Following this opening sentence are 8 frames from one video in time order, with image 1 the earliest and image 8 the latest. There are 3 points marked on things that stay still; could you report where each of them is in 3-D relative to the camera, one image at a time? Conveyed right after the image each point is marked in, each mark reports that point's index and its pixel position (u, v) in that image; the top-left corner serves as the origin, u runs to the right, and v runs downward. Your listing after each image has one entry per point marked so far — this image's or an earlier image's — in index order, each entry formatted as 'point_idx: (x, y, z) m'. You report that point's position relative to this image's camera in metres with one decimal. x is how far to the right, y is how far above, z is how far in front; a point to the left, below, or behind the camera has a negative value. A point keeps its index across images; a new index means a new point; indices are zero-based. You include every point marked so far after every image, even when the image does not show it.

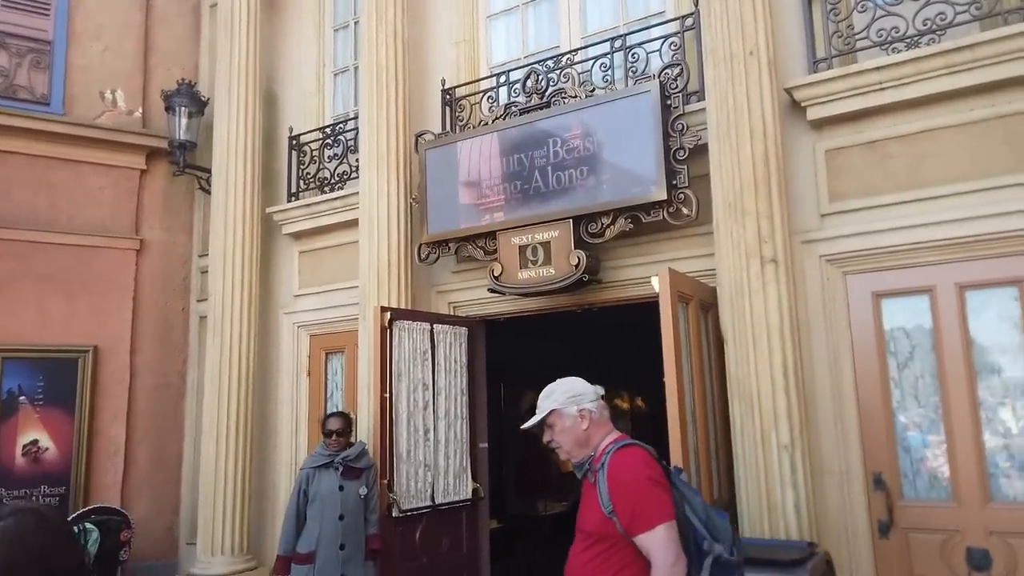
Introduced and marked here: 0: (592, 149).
0: (+0.5, +0.9, +5.0) m
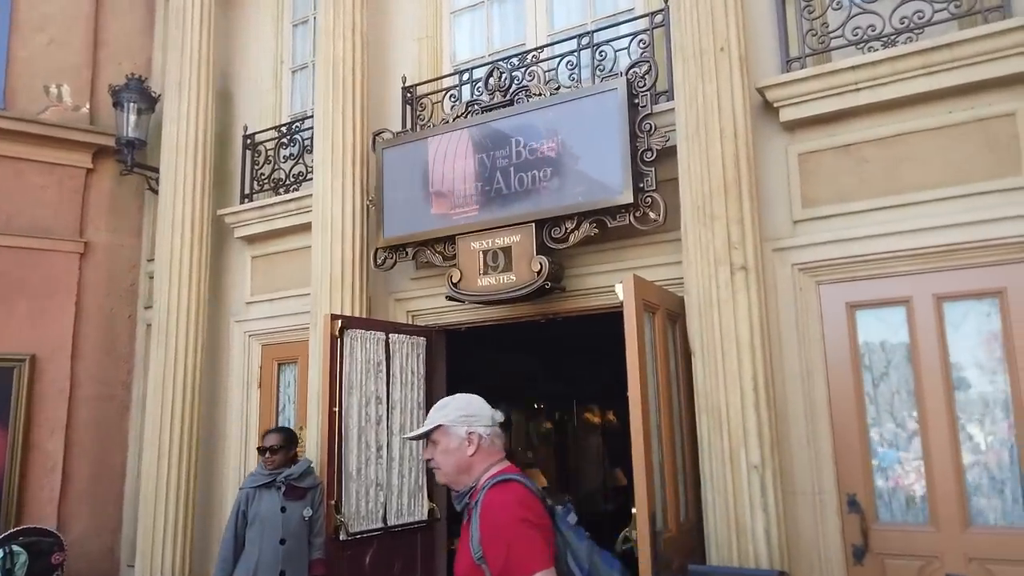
0: (+0.3, +0.8, +4.7) m
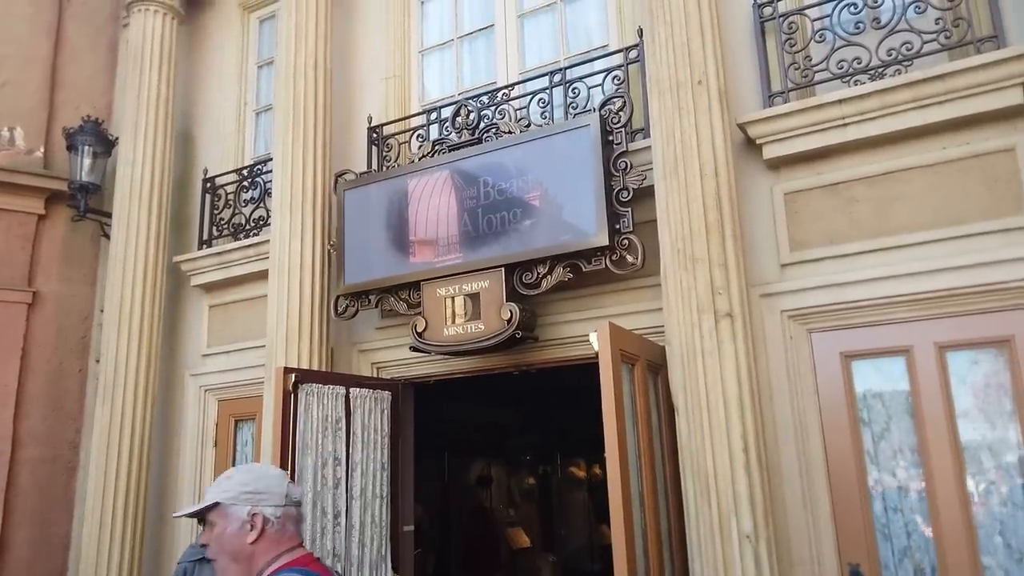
0: (+0.1, +0.6, +4.4) m
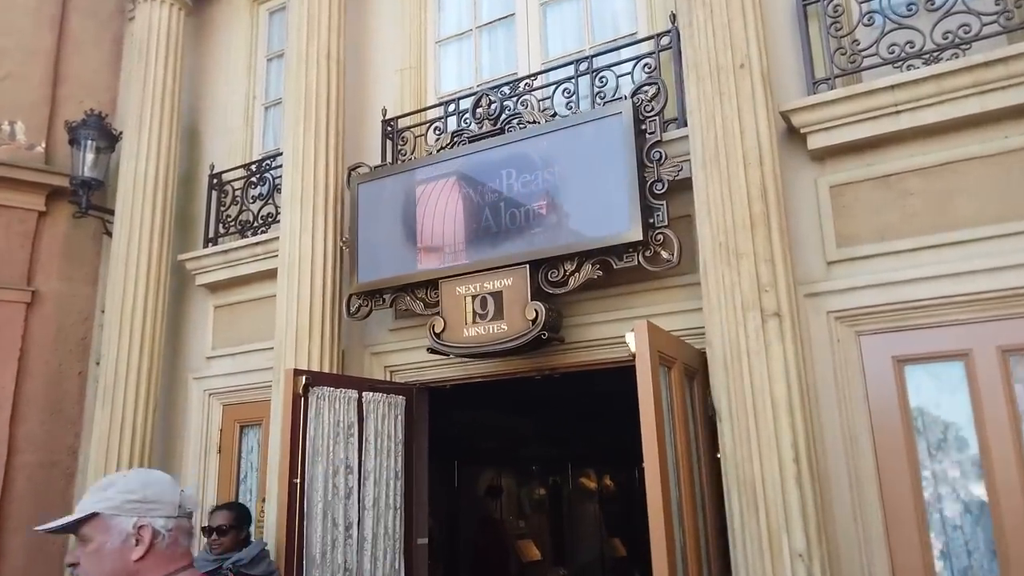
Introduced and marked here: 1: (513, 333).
0: (+0.2, +0.6, +4.1) m
1: (0.0, -0.2, +4.1) m
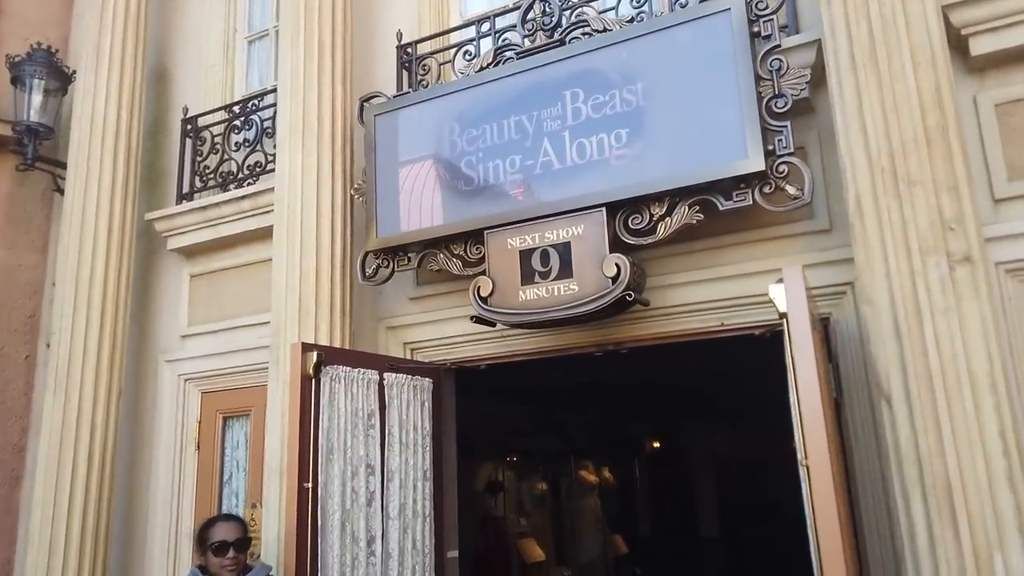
0: (+0.5, +0.8, +3.3) m
1: (+0.3, 0.0, +3.2) m
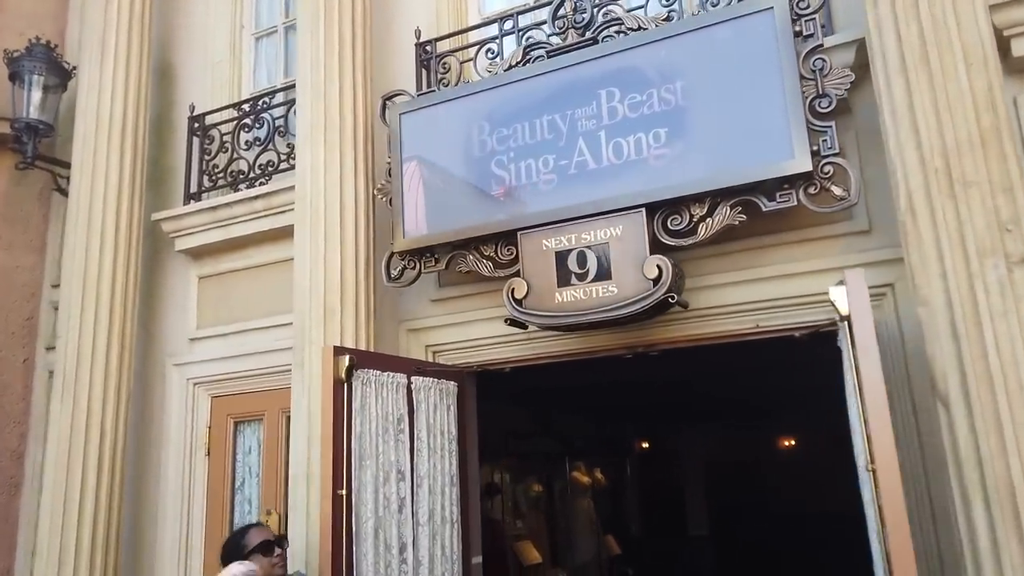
0: (+0.7, +0.8, +3.2) m
1: (+0.5, 0.0, +3.2) m
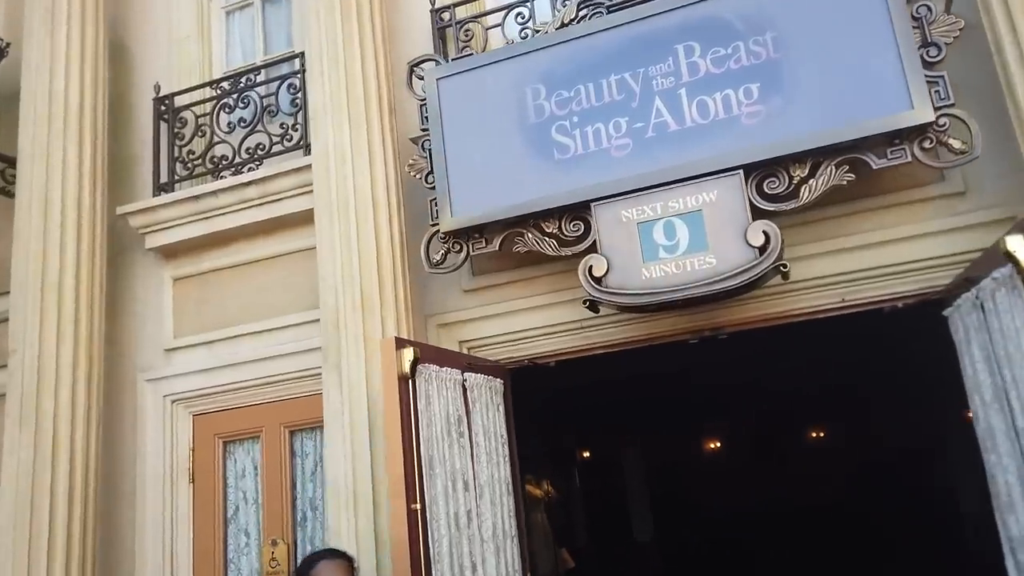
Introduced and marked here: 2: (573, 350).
0: (+1.0, +0.9, +3.0) m
1: (+0.8, +0.1, +2.8) m
2: (+0.3, -0.3, +3.6) m
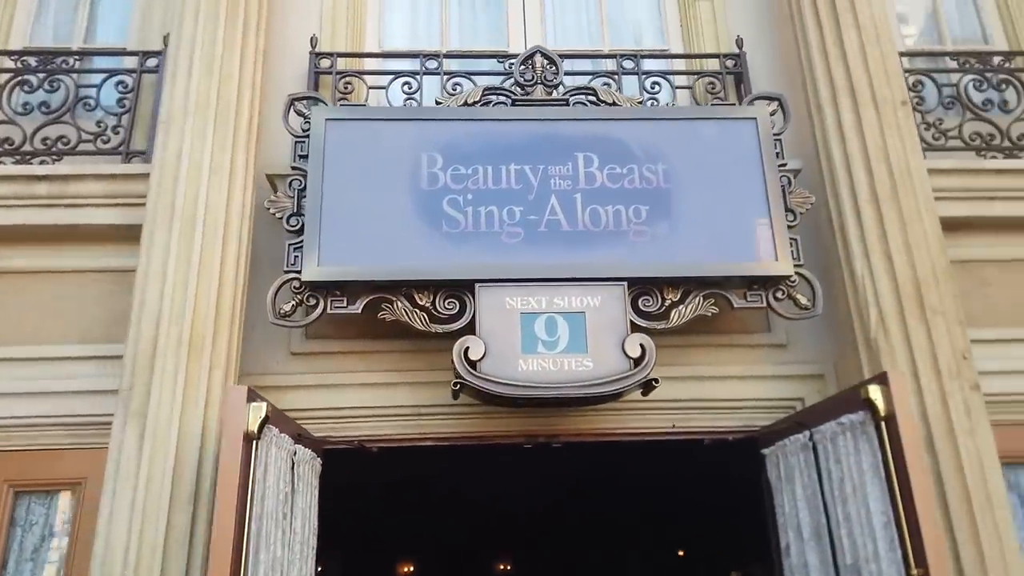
0: (+0.6, +0.4, +3.1) m
1: (+0.3, -0.3, +2.8) m
2: (-0.4, -0.6, +3.3) m
